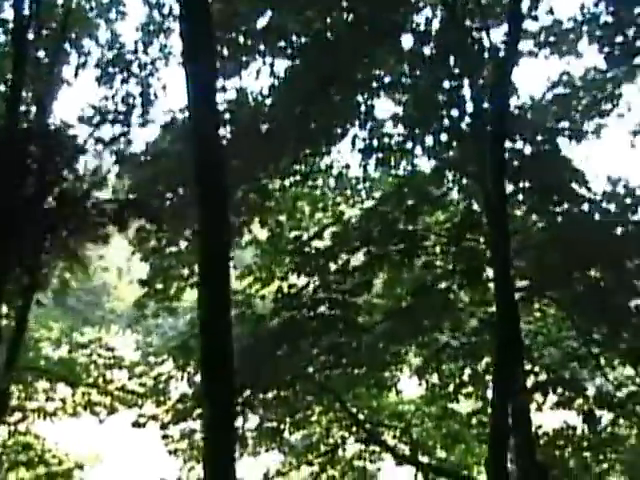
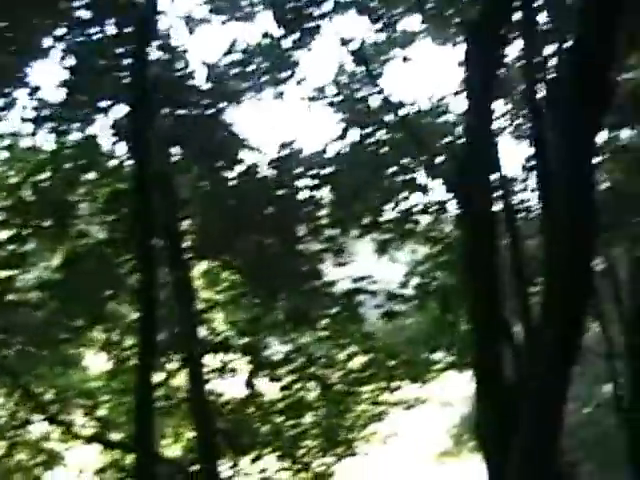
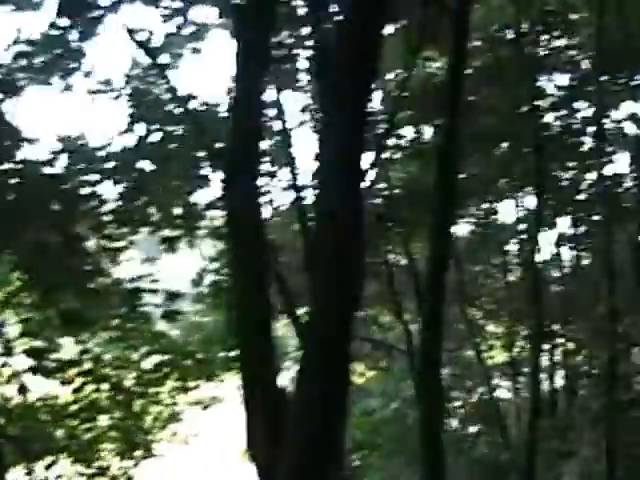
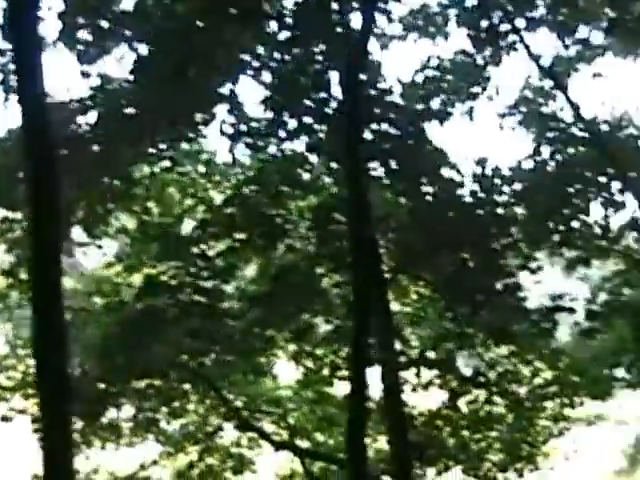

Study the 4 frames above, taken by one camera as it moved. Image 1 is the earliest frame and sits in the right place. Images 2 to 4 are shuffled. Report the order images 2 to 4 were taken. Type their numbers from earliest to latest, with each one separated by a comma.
4, 2, 3
